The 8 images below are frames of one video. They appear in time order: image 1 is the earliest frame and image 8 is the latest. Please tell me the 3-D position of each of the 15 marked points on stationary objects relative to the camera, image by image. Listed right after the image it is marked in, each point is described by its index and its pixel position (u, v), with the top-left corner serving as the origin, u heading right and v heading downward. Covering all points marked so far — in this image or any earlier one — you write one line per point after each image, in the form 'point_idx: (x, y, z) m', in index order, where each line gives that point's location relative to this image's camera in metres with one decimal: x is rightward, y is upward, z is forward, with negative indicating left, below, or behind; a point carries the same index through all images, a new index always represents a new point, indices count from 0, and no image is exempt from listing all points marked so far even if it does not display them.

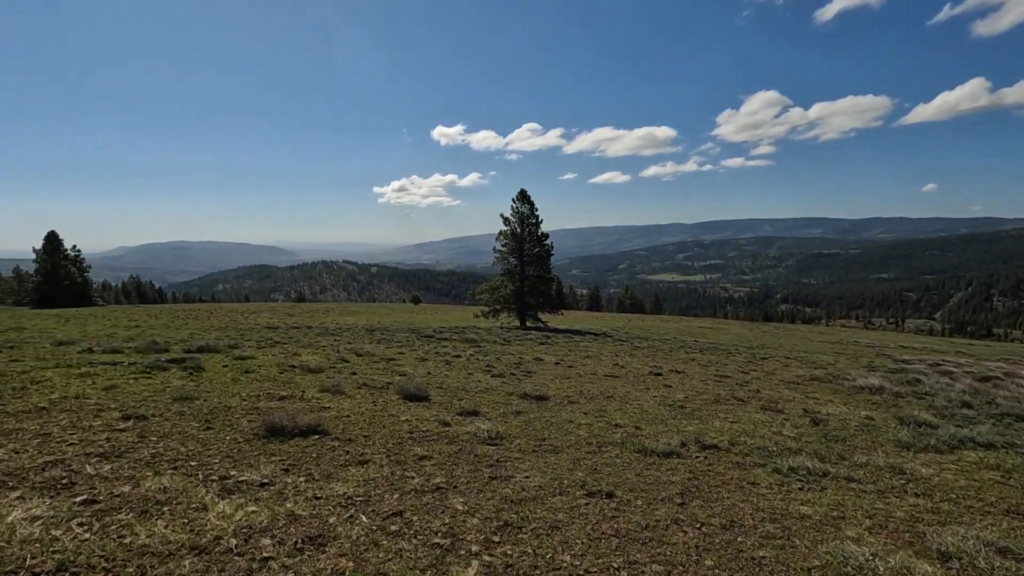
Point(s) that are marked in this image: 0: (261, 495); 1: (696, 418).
0: (-2.7, -2.2, +5.8) m
1: (+4.1, -2.9, +12.0) m
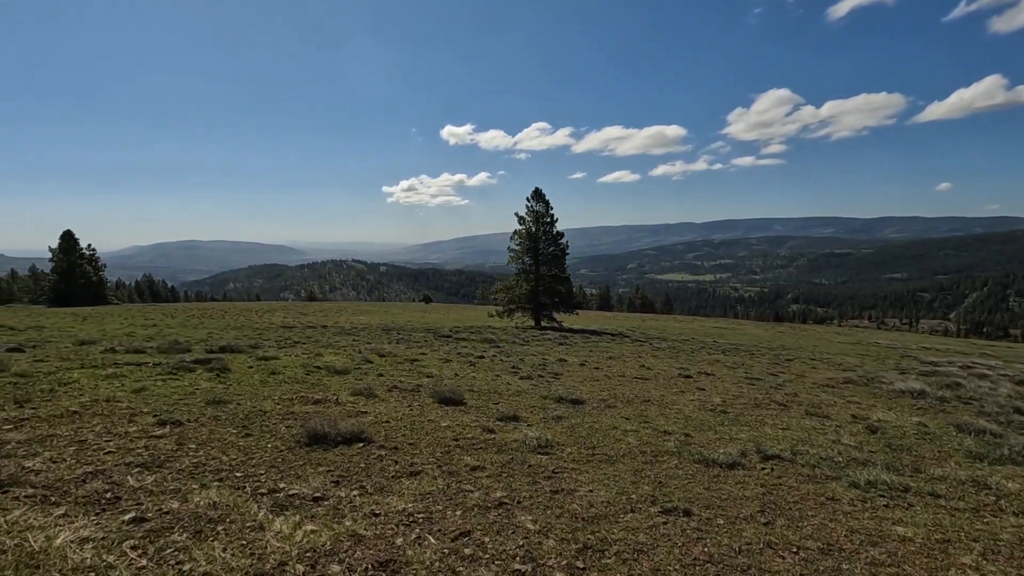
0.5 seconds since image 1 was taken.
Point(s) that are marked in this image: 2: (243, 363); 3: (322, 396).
0: (-2.0, -2.2, +5.4) m
1: (+5.0, -2.9, +11.5) m
2: (-8.3, -2.3, +16.7) m
3: (-4.0, -2.3, +11.4) m
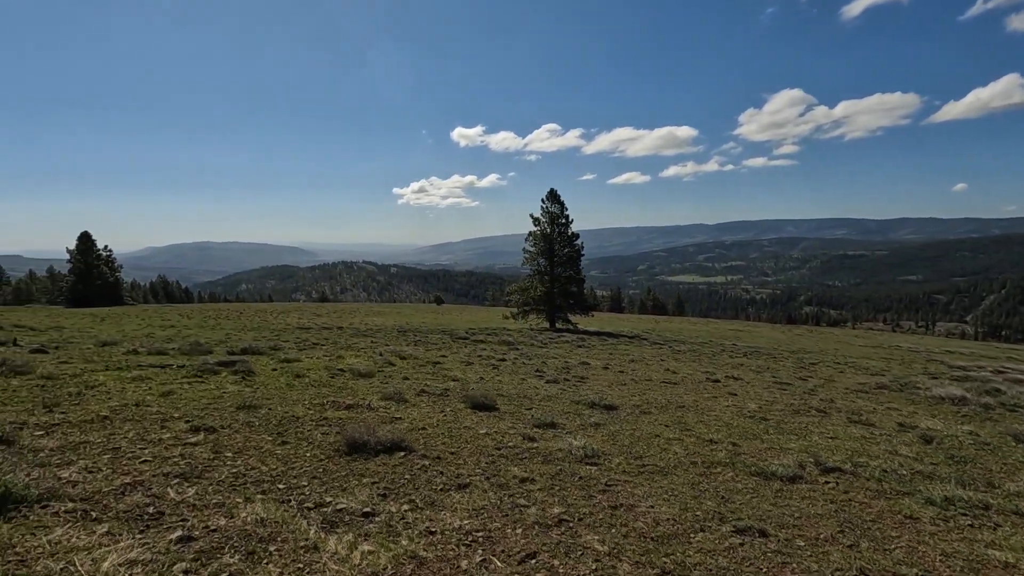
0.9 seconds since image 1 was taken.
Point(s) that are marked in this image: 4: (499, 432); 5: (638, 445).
0: (-1.3, -2.3, +5.1) m
1: (+5.7, -3.0, +11.0) m
2: (-7.5, -2.4, +16.4) m
3: (-3.3, -2.3, +11.1) m
4: (-0.2, -2.5, +9.3) m
5: (+2.2, -2.7, +9.4) m
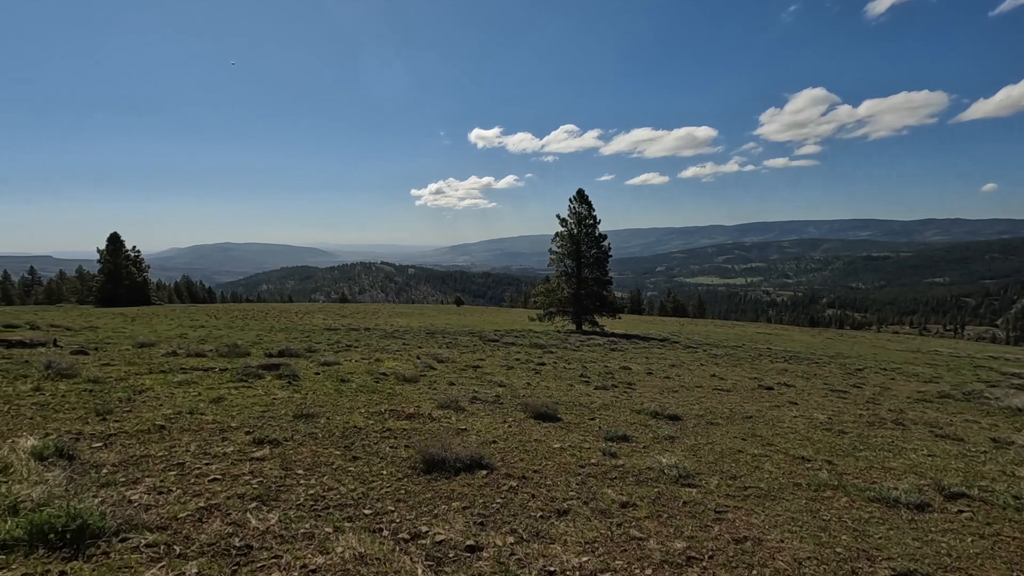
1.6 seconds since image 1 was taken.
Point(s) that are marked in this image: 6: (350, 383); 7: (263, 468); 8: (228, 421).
0: (-0.3, -2.3, +4.4) m
1: (+7.0, -3.1, +10.2) m
2: (-6.0, -2.4, +16.0) m
3: (-2.0, -2.4, +10.5) m
4: (+1.0, -2.5, +8.7) m
5: (+3.4, -2.8, +8.6) m
6: (-4.2, -2.5, +14.0) m
7: (-3.0, -2.1, +6.4) m
8: (-4.5, -2.1, +8.6) m
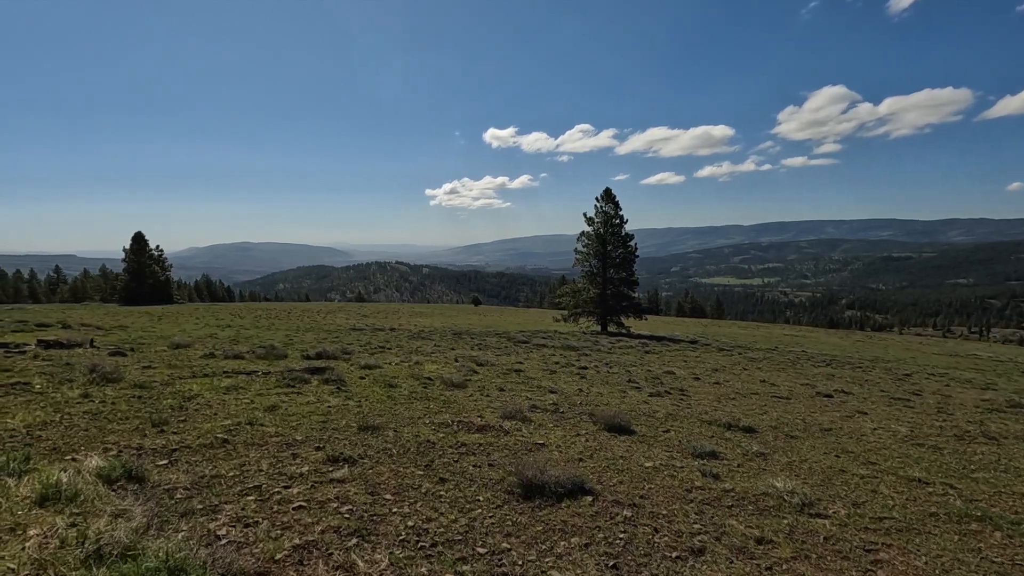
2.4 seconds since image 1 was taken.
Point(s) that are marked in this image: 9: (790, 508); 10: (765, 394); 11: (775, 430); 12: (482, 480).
0: (+0.9, -2.3, +3.7) m
1: (+8.3, -3.1, +9.2) m
2: (-4.6, -2.4, +15.4) m
3: (-0.7, -2.4, +9.8) m
4: (+2.3, -2.6, +7.9) m
5: (+4.7, -2.8, +7.8) m
6: (-2.8, -2.5, +13.3) m
7: (-1.8, -2.2, +5.8) m
8: (-3.3, -2.1, +8.0) m
9: (+3.3, -2.6, +6.4) m
10: (+8.5, -3.6, +18.2) m
11: (+5.7, -3.1, +11.8) m
12: (-0.4, -2.3, +6.4) m
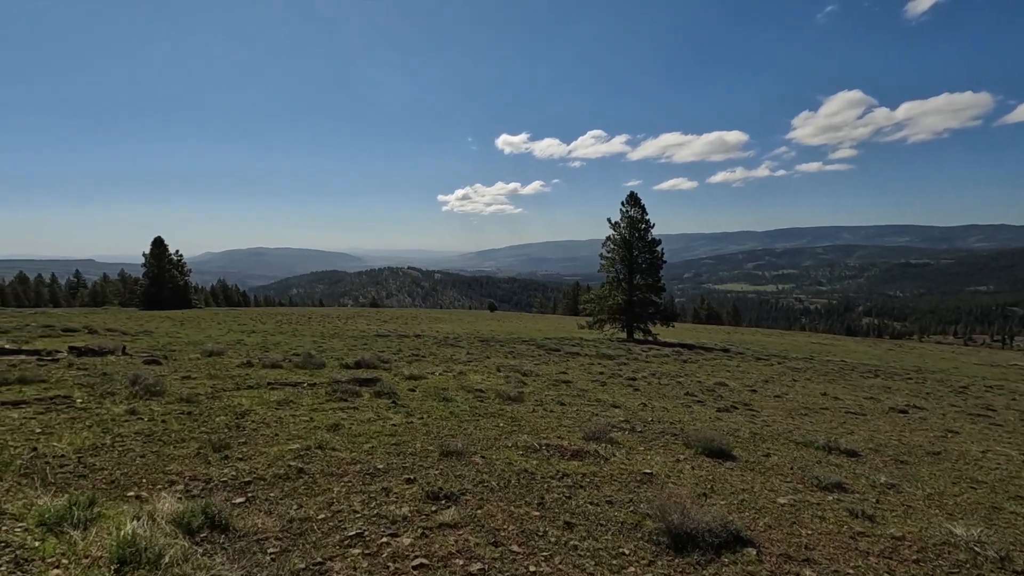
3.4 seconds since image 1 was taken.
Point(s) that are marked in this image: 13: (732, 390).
0: (+2.2, -2.4, +2.6) m
1: (+9.7, -3.3, +8.0) m
2: (-3.0, -2.6, +14.4) m
3: (+0.8, -2.5, +8.8) m
4: (+3.7, -2.7, +6.8) m
5: (+6.0, -2.9, +6.6) m
6: (-1.3, -2.6, +12.3) m
7: (-0.4, -2.2, +4.8) m
8: (-1.9, -2.2, +7.0) m
9: (+4.6, -2.7, +5.3) m
10: (+10.1, -3.8, +17.0) m
11: (+7.2, -3.3, +10.7) m
12: (+1.0, -2.4, +5.4) m
13: (+8.1, -3.7, +20.0) m
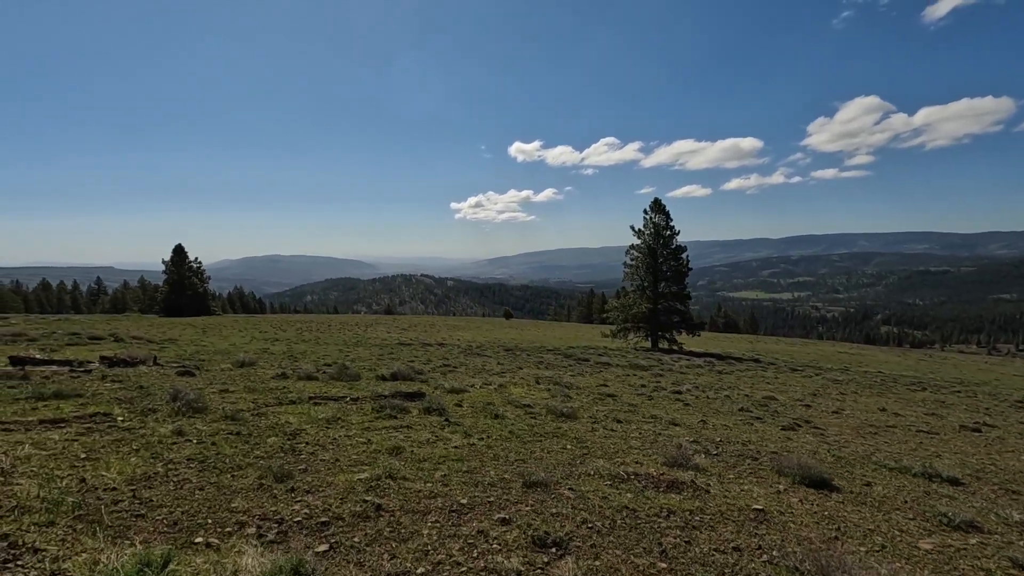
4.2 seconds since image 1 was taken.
0: (+3.2, -2.5, +1.8) m
1: (+10.8, -3.4, +7.0) m
2: (-1.7, -2.8, +13.7) m
3: (+1.9, -2.7, +7.9) m
4: (+4.8, -2.8, +5.9) m
5: (+7.1, -3.1, +5.7) m
6: (0.0, -2.8, +11.5) m
7: (+0.7, -2.3, +4.0) m
8: (-0.8, -2.4, +6.3) m
9: (+5.7, -2.8, +4.3) m
10: (+11.4, -4.1, +15.9) m
11: (+8.4, -3.5, +9.7) m
12: (+2.1, -2.5, +4.6) m
13: (+9.5, -4.1, +19.0) m
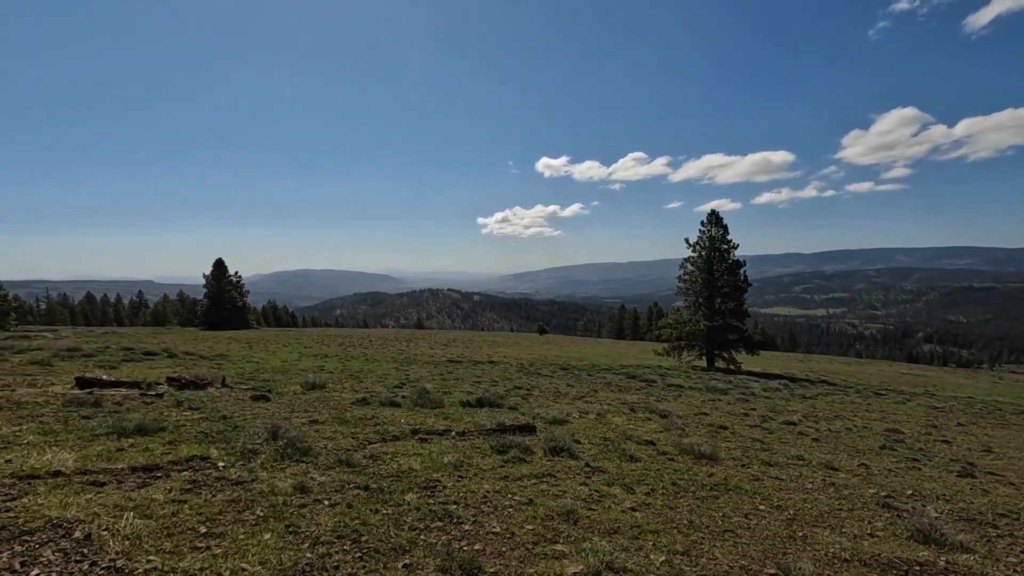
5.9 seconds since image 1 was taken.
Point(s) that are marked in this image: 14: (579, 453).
0: (+5.3, -2.5, -0.2) m
1: (+13.2, -3.7, +4.6) m
2: (+1.0, -3.2, +11.9) m
3: (+4.3, -2.9, +6.0) m
4: (+7.1, -3.0, +3.8) m
5: (+9.4, -3.3, +3.4) m
6: (+2.5, -3.2, +9.7) m
7: (+2.9, -2.5, +2.1) m
8: (+1.6, -2.6, +4.5) m
9: (+7.9, -3.0, +2.2) m
10: (+14.2, -4.6, +13.4) m
11: (+10.9, -3.8, +7.4) m
12: (+4.3, -2.6, +2.6) m
13: (+12.4, -4.6, +16.6) m
14: (+1.2, -3.1, +10.2) m
